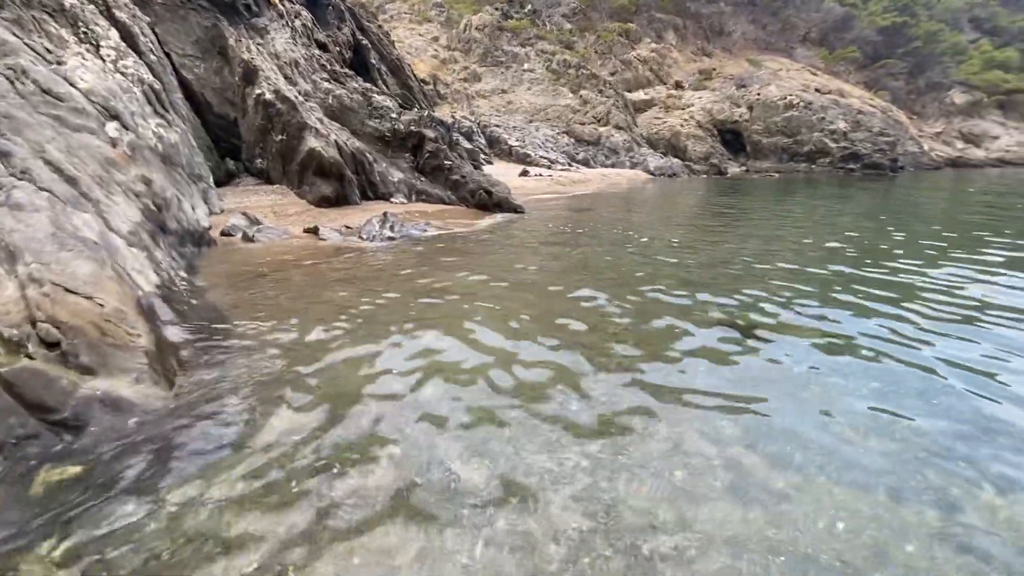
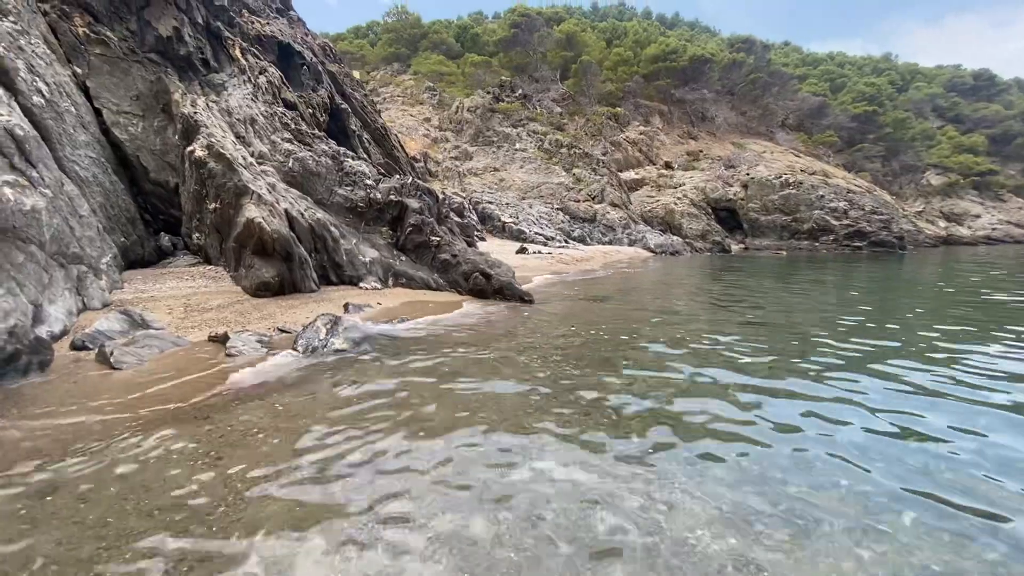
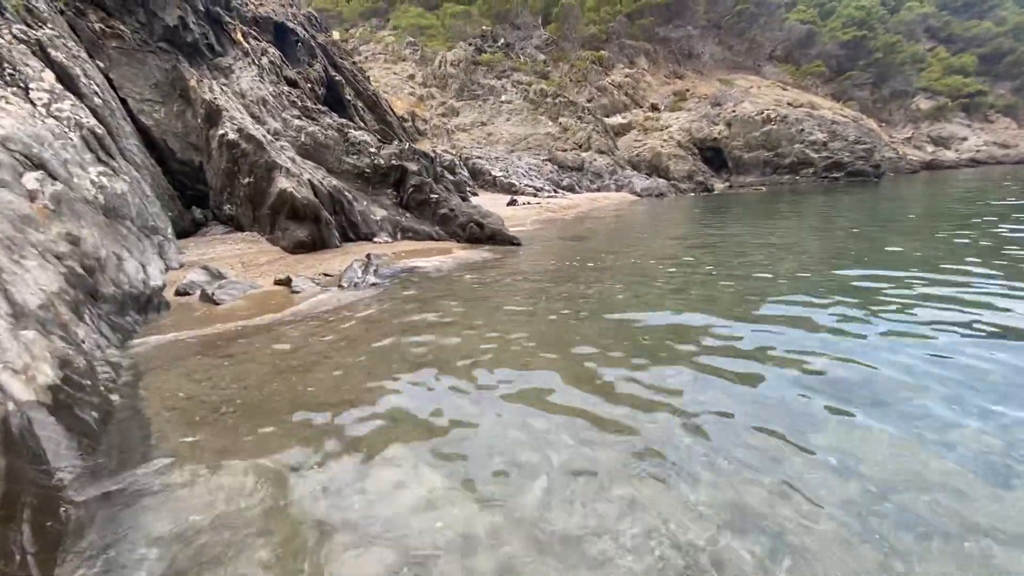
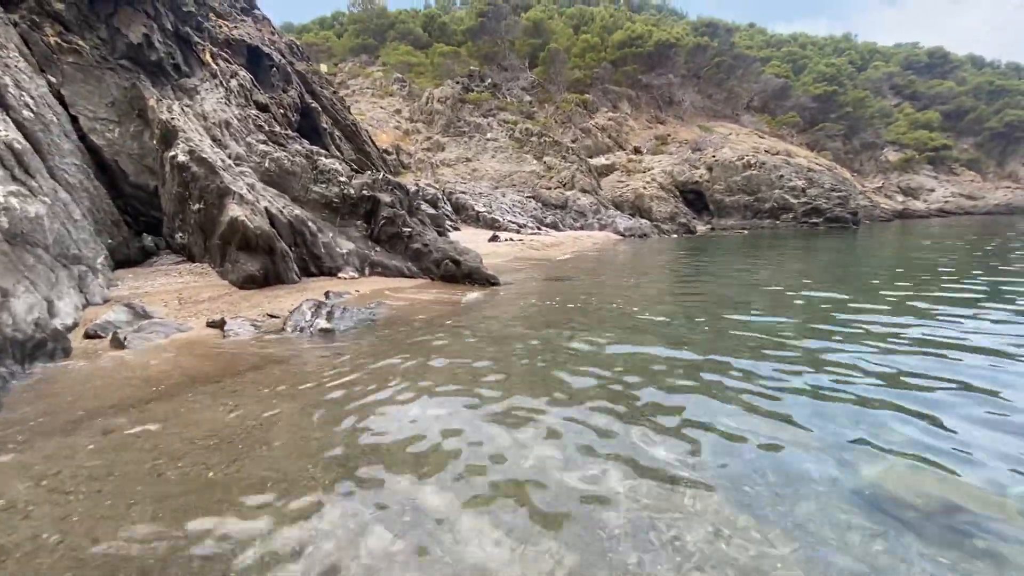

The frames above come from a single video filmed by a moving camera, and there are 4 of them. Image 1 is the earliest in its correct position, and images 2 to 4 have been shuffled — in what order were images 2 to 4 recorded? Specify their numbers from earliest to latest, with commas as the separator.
3, 4, 2
